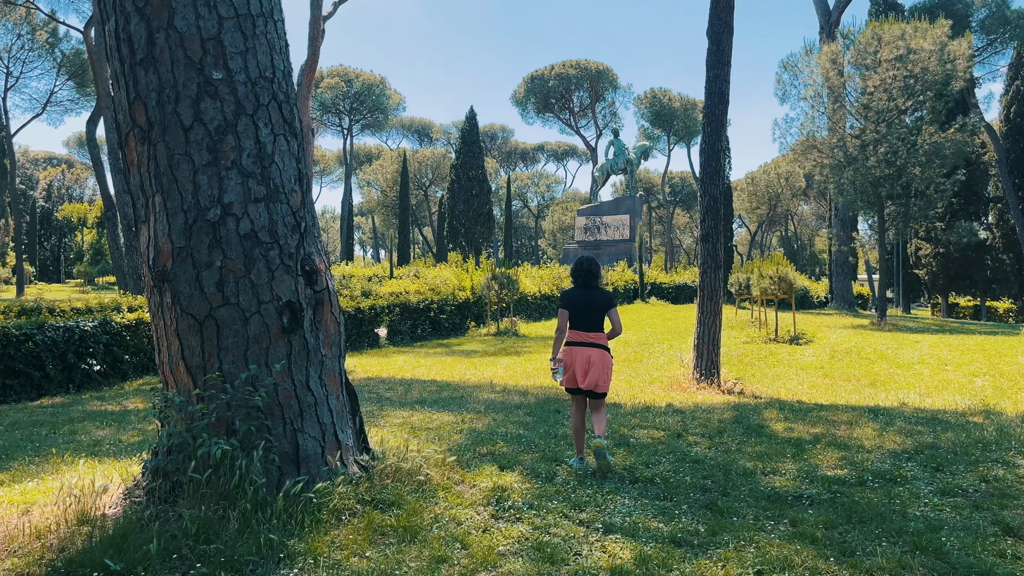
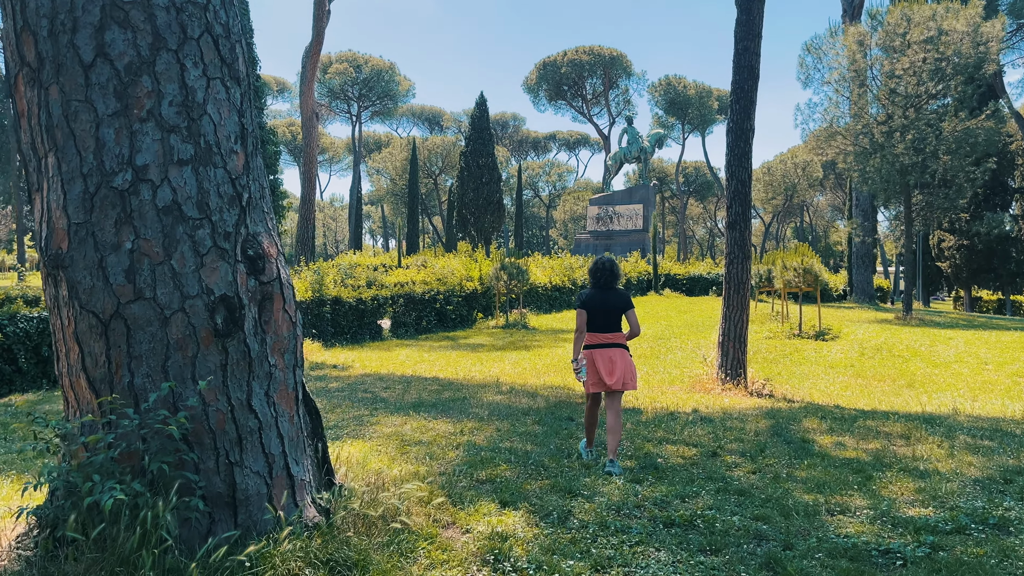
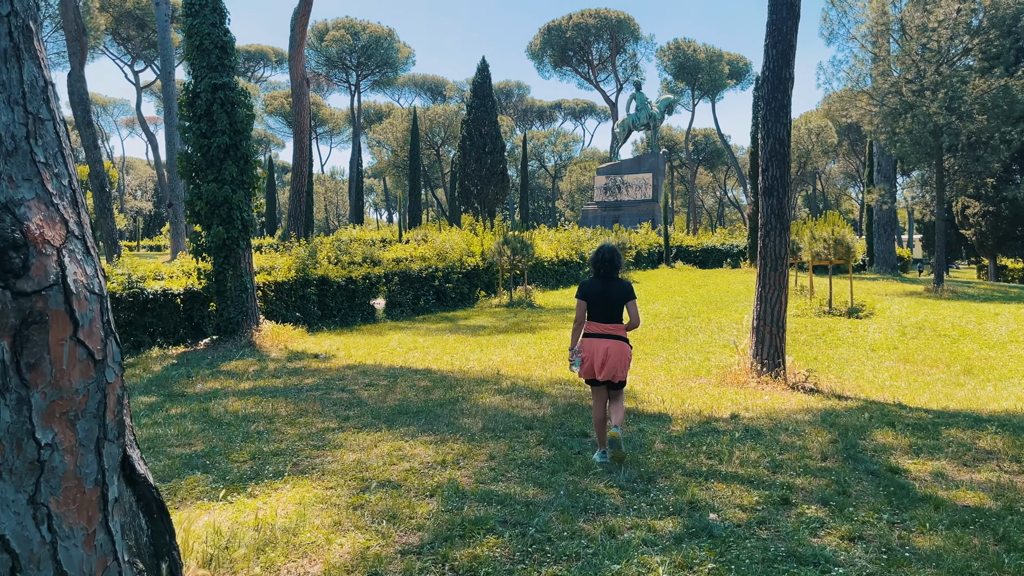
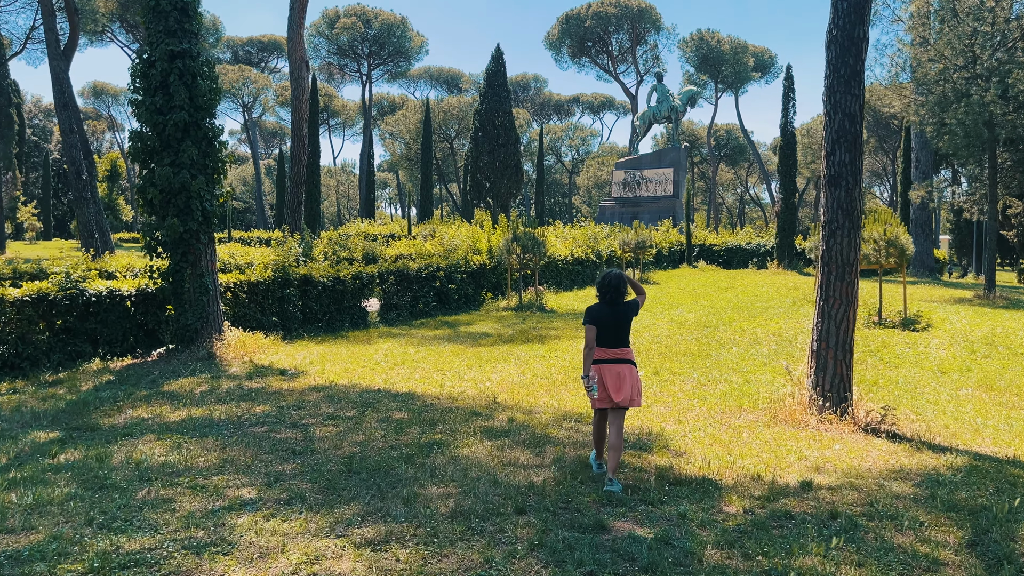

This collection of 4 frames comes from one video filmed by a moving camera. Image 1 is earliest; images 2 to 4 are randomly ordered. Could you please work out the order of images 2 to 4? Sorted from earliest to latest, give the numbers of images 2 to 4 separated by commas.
2, 3, 4
